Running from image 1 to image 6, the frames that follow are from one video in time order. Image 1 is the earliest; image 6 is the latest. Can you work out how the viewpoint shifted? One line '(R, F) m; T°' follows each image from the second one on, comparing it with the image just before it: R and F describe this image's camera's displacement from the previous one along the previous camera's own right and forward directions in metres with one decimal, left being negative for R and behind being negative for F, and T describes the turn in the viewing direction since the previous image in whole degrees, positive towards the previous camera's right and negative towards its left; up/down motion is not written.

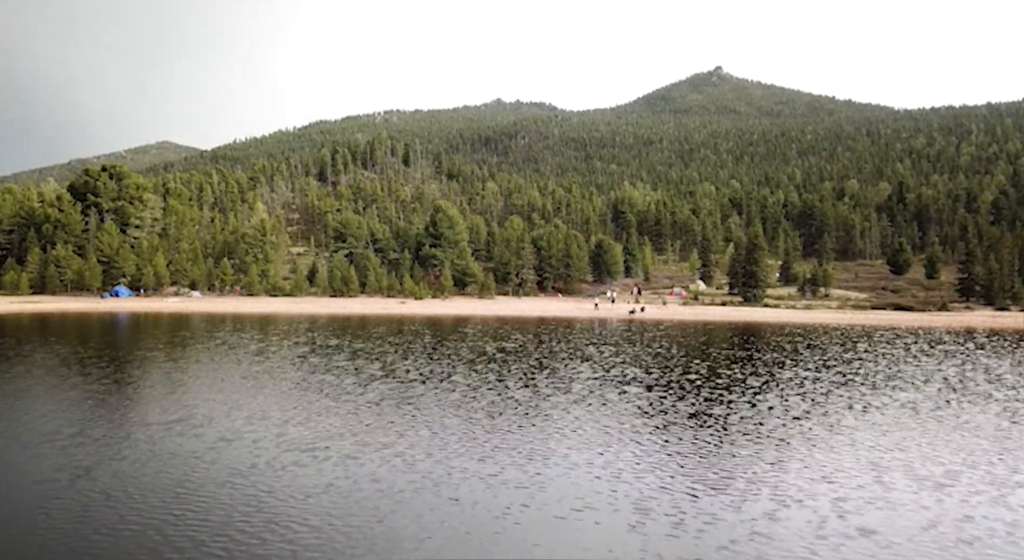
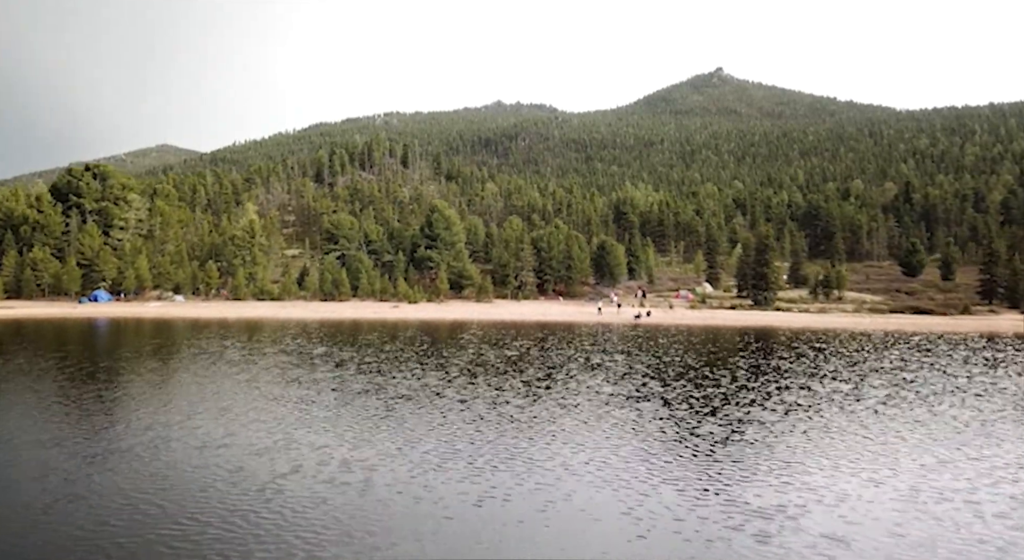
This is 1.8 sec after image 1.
(+0.3, +5.5) m; 0°
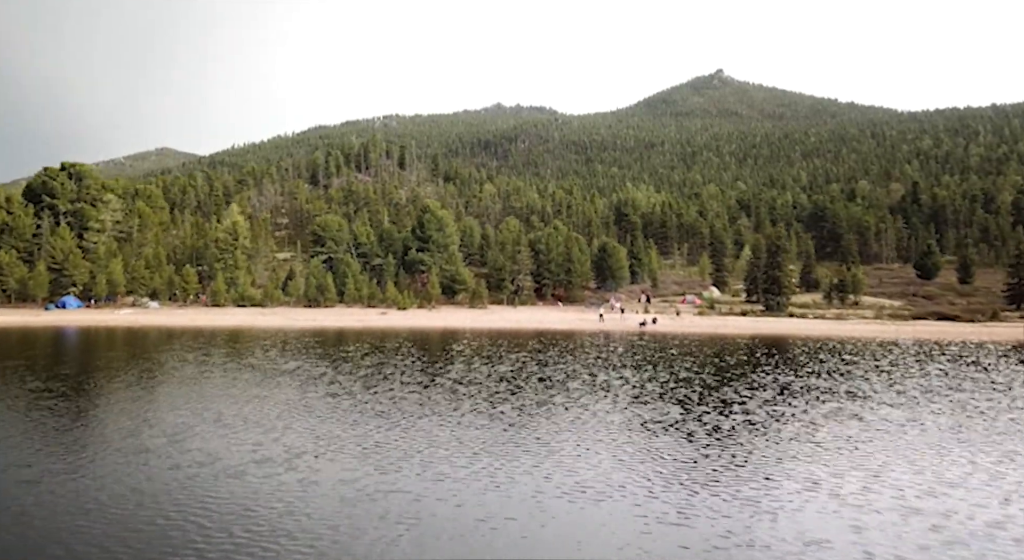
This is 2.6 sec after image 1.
(+0.7, +6.9) m; 0°
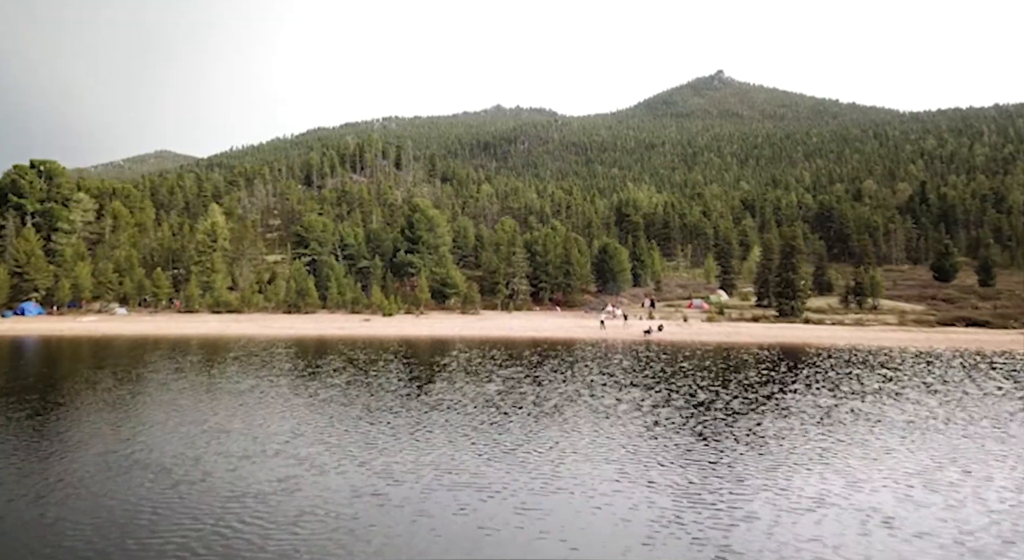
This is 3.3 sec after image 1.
(+0.8, +7.5) m; 0°
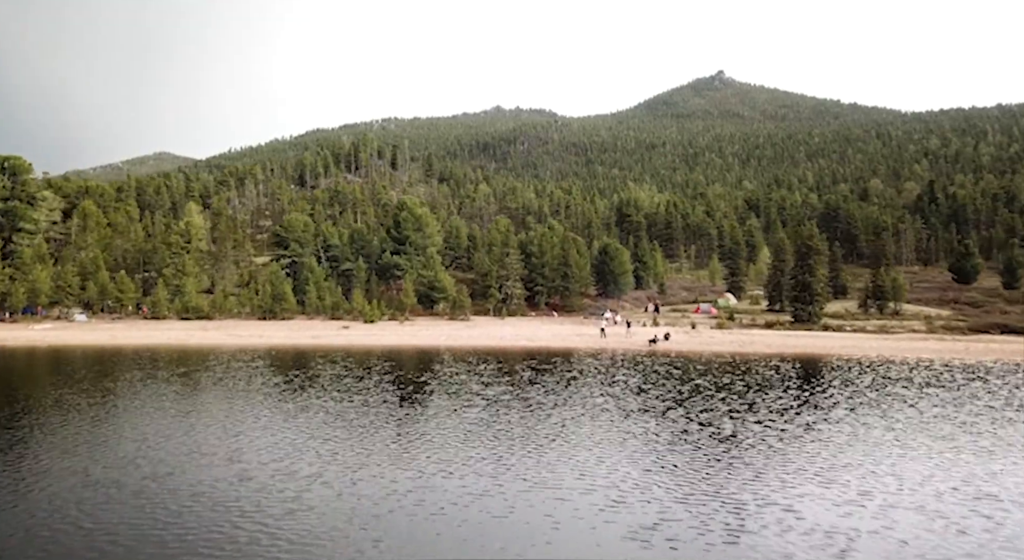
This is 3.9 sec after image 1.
(+0.9, +7.8) m; 0°
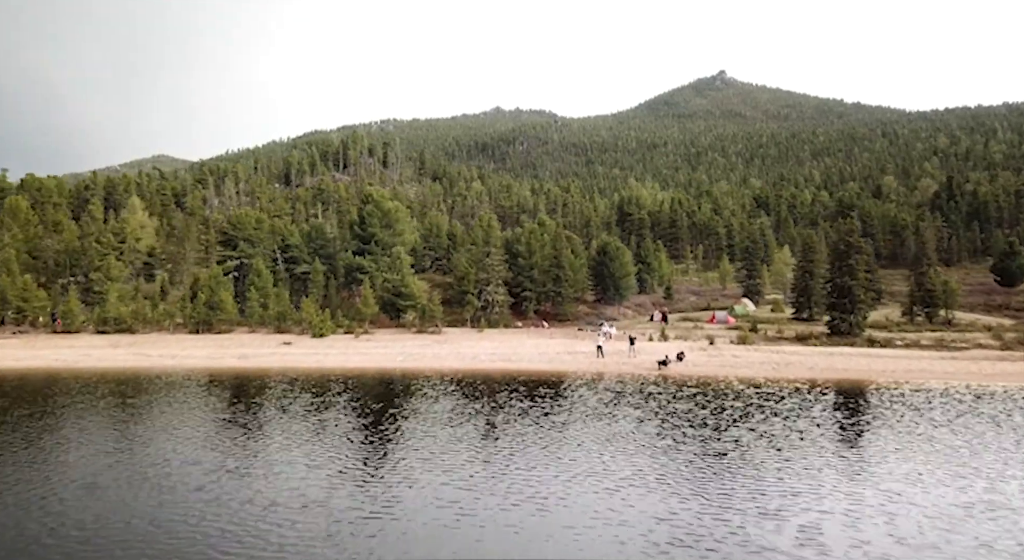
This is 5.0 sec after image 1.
(+2.2, +15.4) m; 0°
